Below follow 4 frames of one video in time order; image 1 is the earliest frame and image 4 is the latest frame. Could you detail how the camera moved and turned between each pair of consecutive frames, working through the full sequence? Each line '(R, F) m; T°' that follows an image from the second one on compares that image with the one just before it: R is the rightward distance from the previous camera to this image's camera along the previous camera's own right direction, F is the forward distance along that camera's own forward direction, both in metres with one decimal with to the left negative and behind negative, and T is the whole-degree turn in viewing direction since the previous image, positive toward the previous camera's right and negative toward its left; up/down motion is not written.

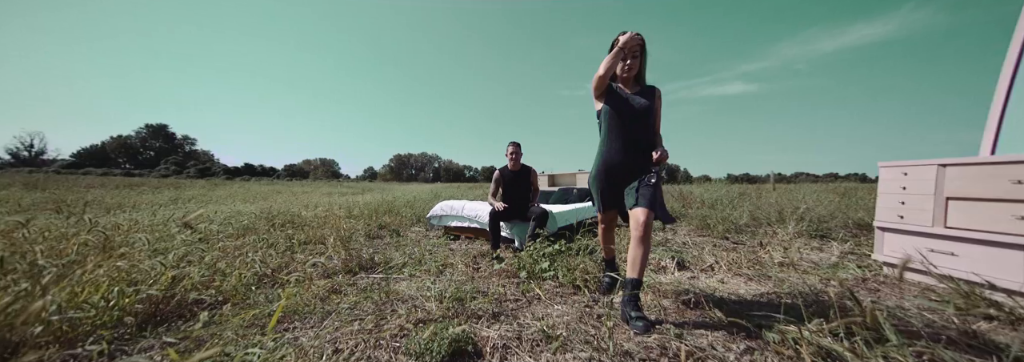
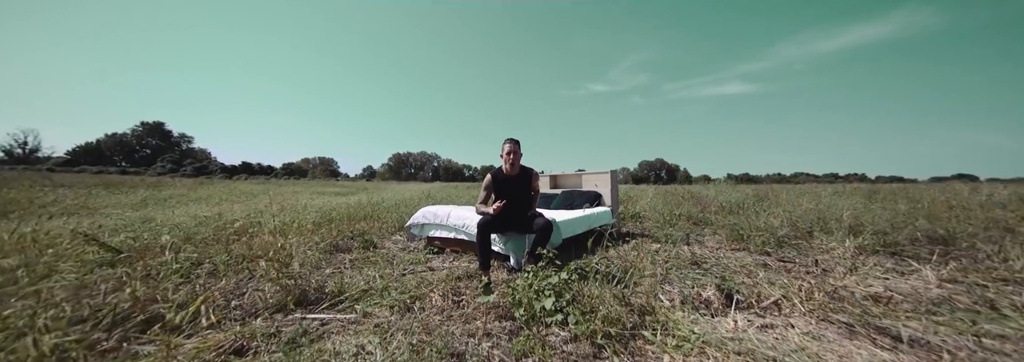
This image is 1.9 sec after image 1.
(0.0, +0.7) m; 0°
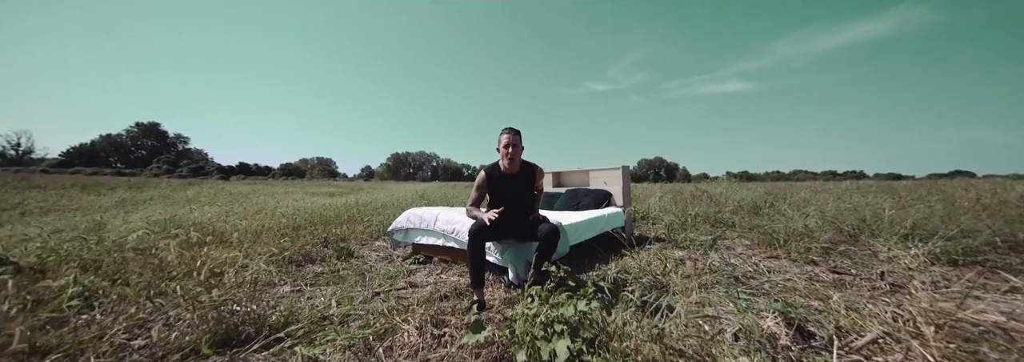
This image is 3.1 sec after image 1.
(0.0, +0.5) m; 0°
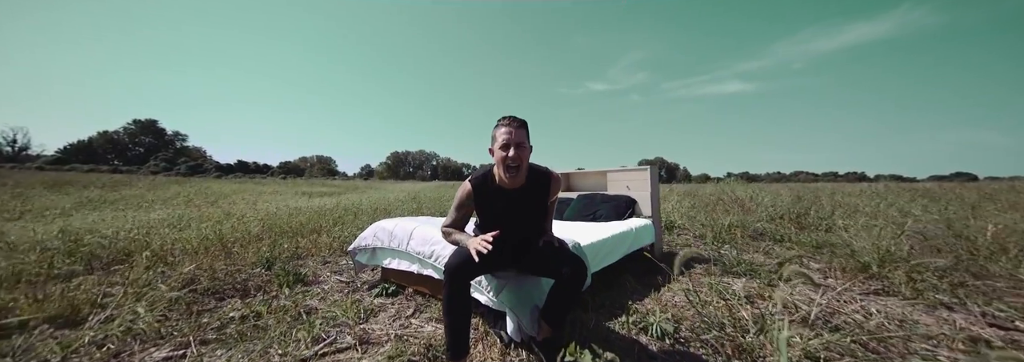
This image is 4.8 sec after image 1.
(0.0, +0.8) m; 0°
